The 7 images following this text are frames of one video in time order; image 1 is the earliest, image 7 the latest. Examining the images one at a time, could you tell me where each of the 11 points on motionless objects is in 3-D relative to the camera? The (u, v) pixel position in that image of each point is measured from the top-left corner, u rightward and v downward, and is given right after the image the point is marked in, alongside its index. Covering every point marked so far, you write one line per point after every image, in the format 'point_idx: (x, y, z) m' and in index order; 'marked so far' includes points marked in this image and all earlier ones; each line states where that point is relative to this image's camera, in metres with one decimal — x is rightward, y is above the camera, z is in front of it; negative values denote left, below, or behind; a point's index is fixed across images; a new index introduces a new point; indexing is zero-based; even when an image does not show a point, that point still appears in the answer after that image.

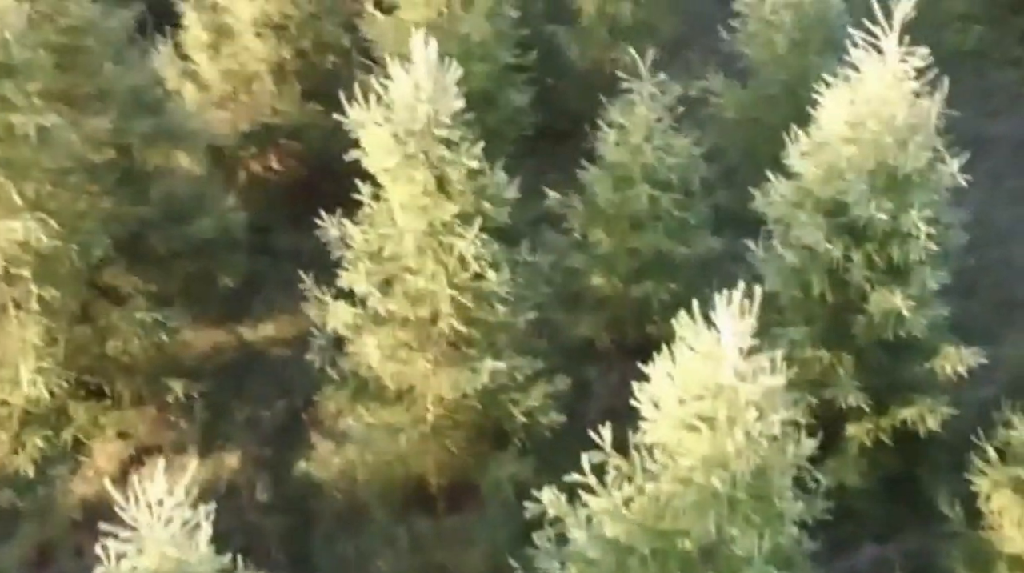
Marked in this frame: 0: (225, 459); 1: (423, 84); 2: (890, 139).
0: (-1.3, -0.8, +7.9) m
1: (-0.3, +0.7, +6.6) m
2: (+1.5, +0.6, +7.2) m
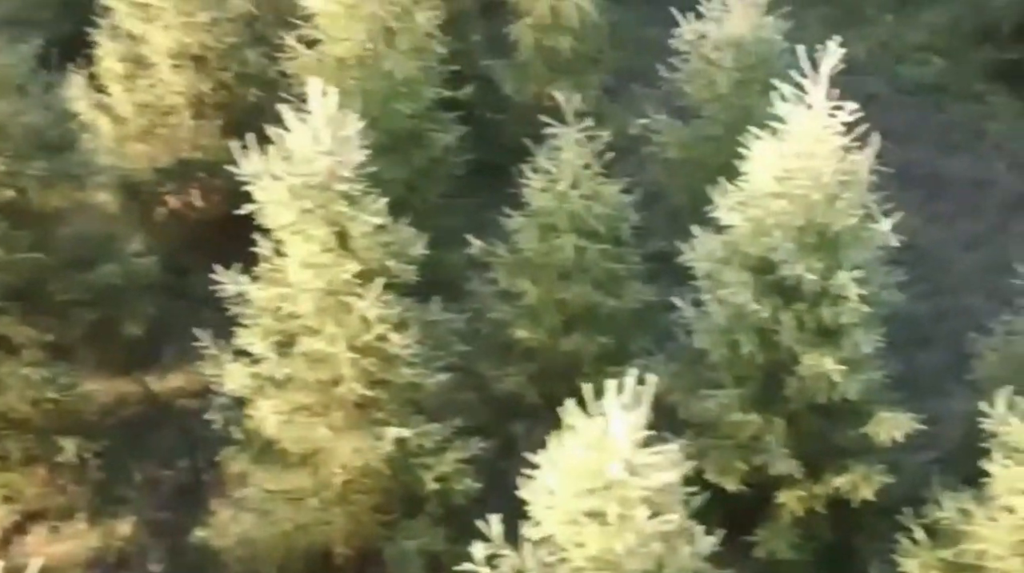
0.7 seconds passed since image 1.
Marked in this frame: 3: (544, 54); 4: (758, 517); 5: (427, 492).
0: (-1.7, -1.0, +7.5) m
1: (-0.7, +0.5, +6.3) m
2: (+1.1, +0.3, +6.8) m
3: (+0.2, +1.3, +9.9) m
4: (+1.0, -0.9, +7.5) m
5: (-0.3, -0.8, +6.8) m
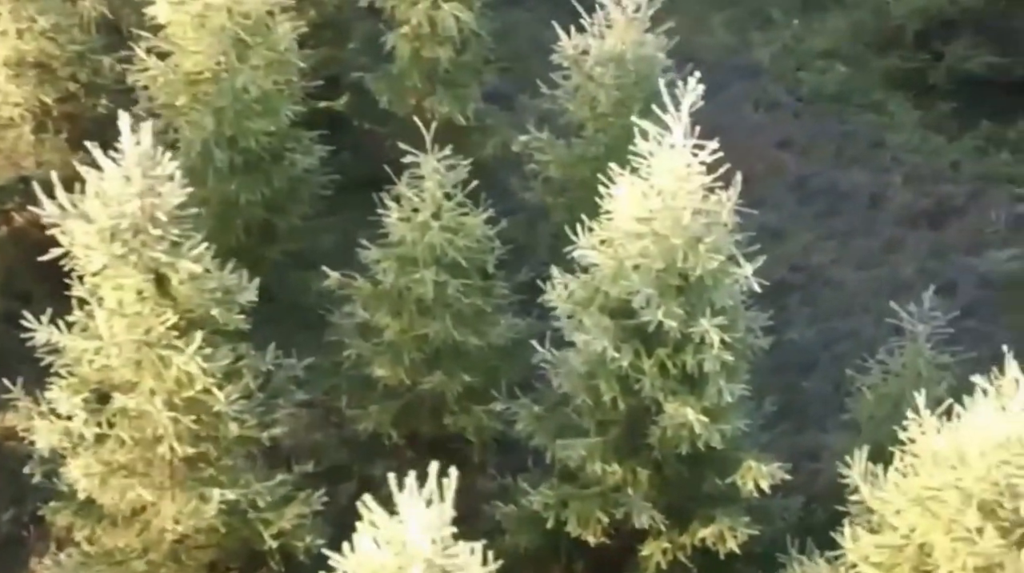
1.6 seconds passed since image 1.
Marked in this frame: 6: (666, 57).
0: (-2.3, -1.2, +7.0) m
1: (-1.2, +0.4, +5.8) m
2: (+0.6, +0.2, +6.4) m
3: (-0.5, +1.2, +9.4) m
4: (+0.5, -1.1, +7.1) m
5: (-0.9, -0.9, +6.3) m
6: (+0.8, +1.1, +8.8) m
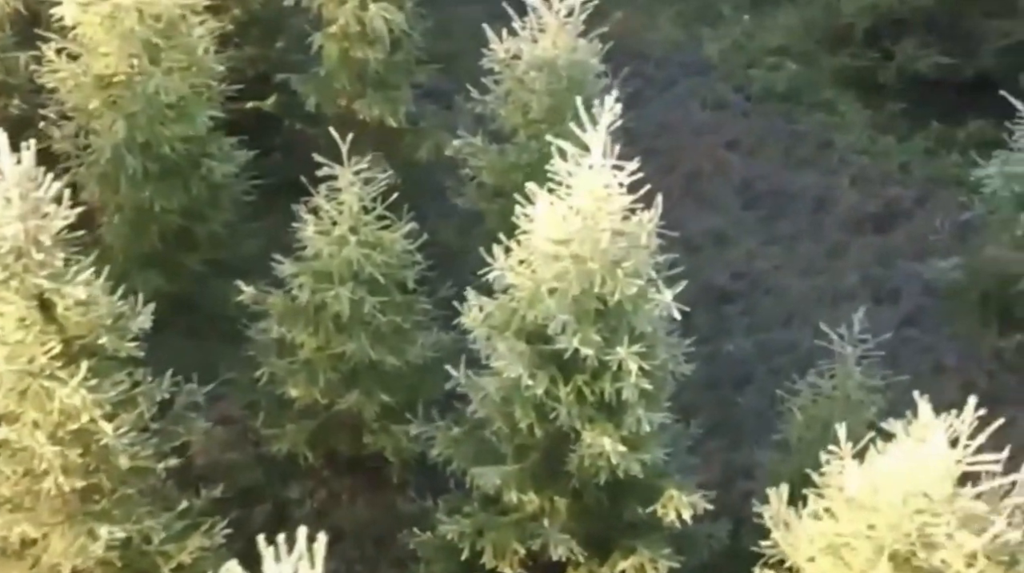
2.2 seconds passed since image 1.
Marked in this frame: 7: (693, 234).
0: (-2.6, -1.2, +6.7) m
1: (-1.5, +0.3, +5.5) m
2: (+0.3, +0.1, +6.1) m
3: (-0.8, +1.1, +9.1) m
4: (+0.1, -1.2, +6.9) m
5: (-1.2, -1.0, +6.0) m
6: (+0.4, +1.1, +8.6) m
7: (+1.0, +0.3, +10.3) m
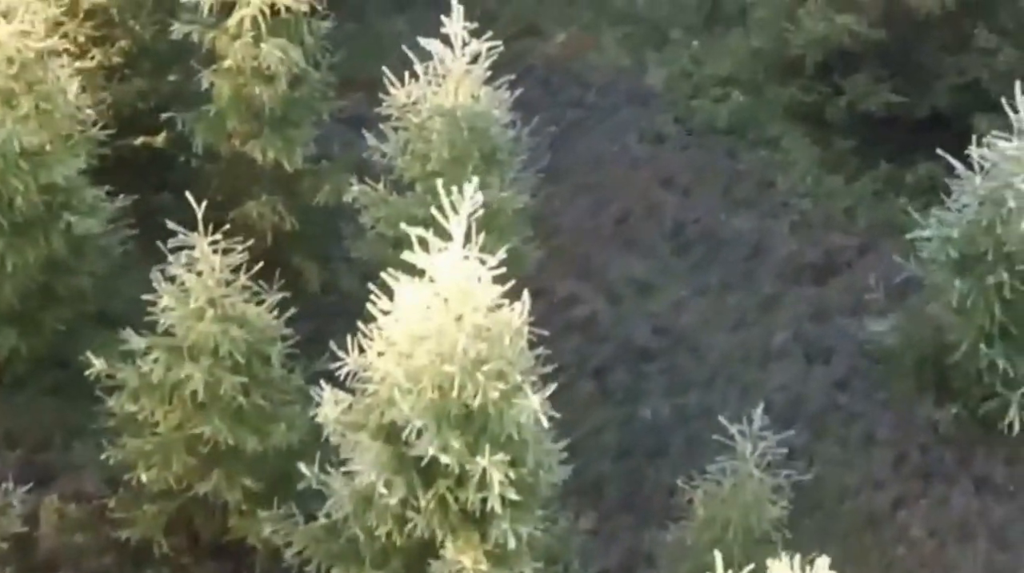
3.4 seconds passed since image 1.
0: (-3.1, -1.4, +6.1) m
1: (-1.9, 0.0, +4.9) m
2: (-0.2, -0.2, +5.5) m
3: (-1.3, +0.9, +8.5) m
4: (-0.4, -1.5, +6.3) m
5: (-1.7, -1.3, +5.4) m
6: (0.0, +0.8, +8.0) m
7: (+0.6, 0.0, +9.7) m
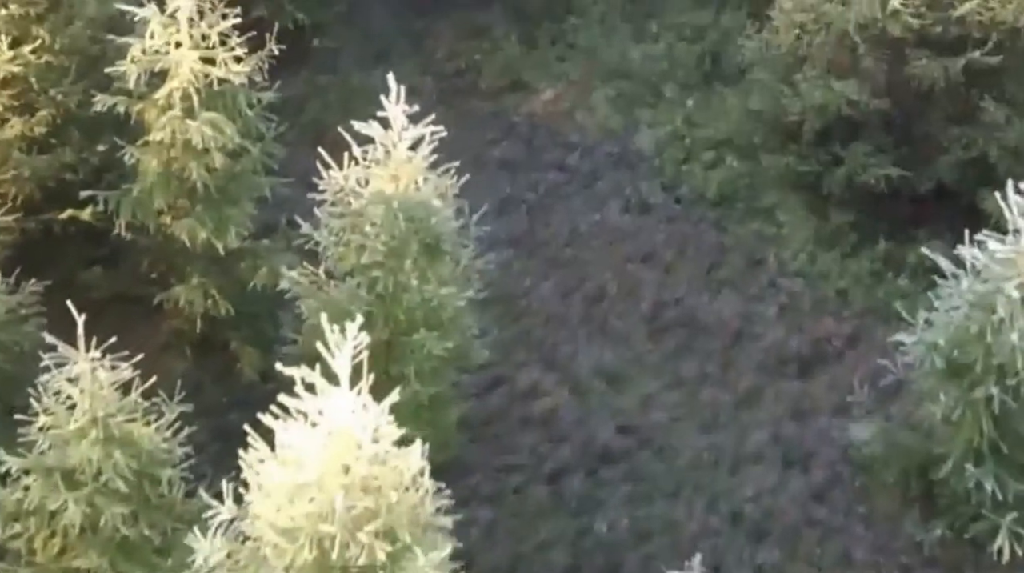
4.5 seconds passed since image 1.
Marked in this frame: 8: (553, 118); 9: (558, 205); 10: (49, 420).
0: (-3.4, -1.8, +5.5) m
1: (-2.2, -0.4, +4.2) m
2: (-0.5, -0.6, +4.8) m
3: (-1.5, +0.5, +7.8) m
4: (-0.7, -1.9, +5.6) m
5: (-2.0, -1.6, +4.8) m
6: (-0.3, +0.4, +7.3) m
7: (+0.3, -0.4, +9.0) m
8: (+0.3, +1.1, +11.6) m
9: (+0.3, +0.5, +10.4) m
10: (-1.5, -0.4, +5.9) m
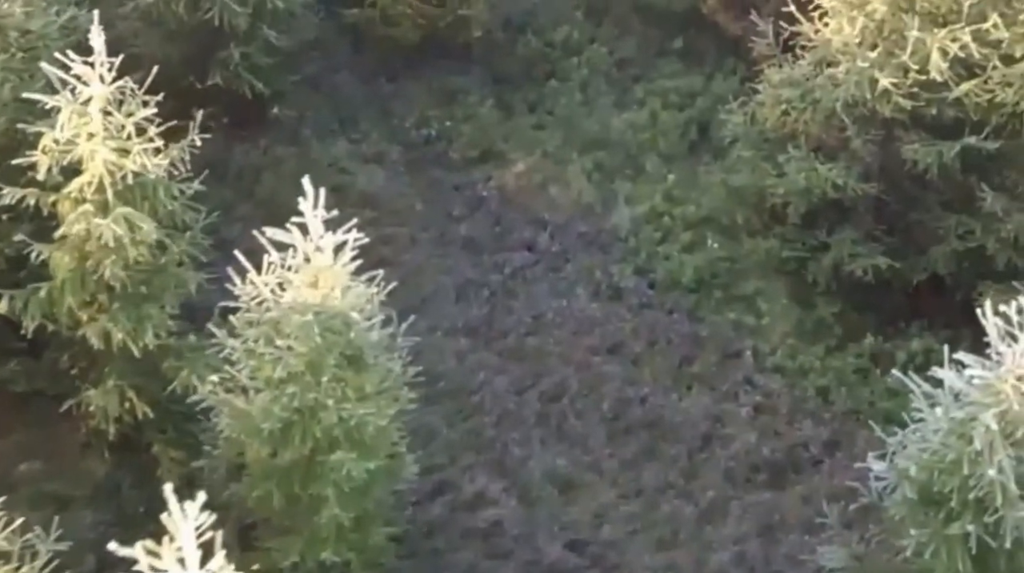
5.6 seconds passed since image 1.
0: (-3.7, -2.1, +4.9) m
1: (-2.6, -0.7, +3.6) m
2: (-0.8, -1.0, +4.2) m
3: (-1.7, 0.0, +7.2) m
4: (-1.0, -2.3, +5.0) m
5: (-2.3, -2.0, +4.2) m
6: (-0.5, -0.1, +6.7) m
7: (+0.1, -0.9, +8.4) m
8: (+0.1, +0.6, +11.0) m
9: (+0.1, 0.0, +9.8) m
10: (-1.8, -0.8, +5.3) m
